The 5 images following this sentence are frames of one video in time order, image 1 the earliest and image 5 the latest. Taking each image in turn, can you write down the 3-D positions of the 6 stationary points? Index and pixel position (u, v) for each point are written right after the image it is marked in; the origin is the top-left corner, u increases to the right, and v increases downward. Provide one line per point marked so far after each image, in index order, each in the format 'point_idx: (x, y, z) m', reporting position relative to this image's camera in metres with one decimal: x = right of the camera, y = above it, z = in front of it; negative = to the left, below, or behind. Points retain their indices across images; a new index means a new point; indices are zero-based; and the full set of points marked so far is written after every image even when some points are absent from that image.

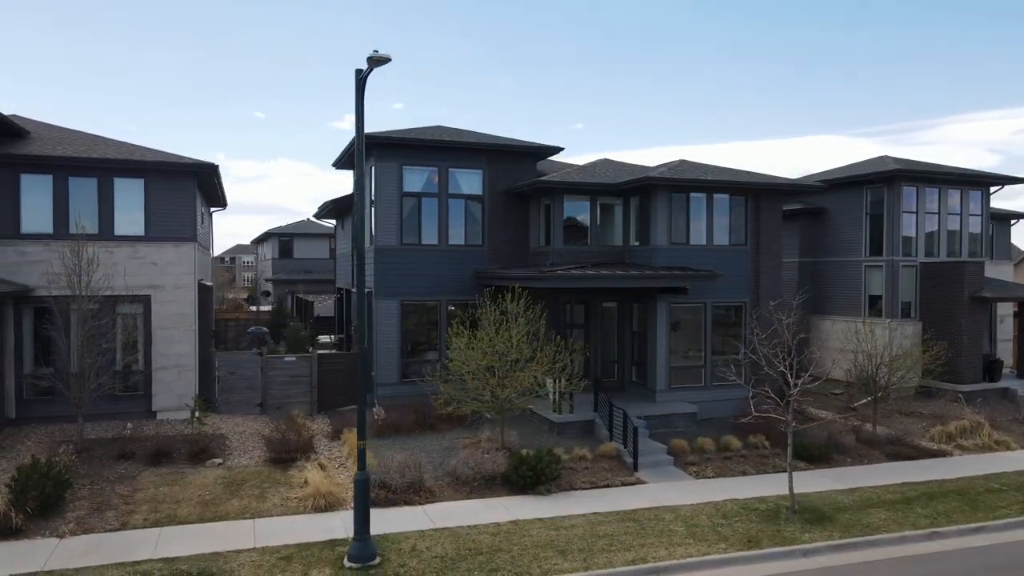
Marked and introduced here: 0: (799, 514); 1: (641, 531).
0: (+4.8, -3.8, +11.5) m
1: (+2.0, -3.8, +10.7) m
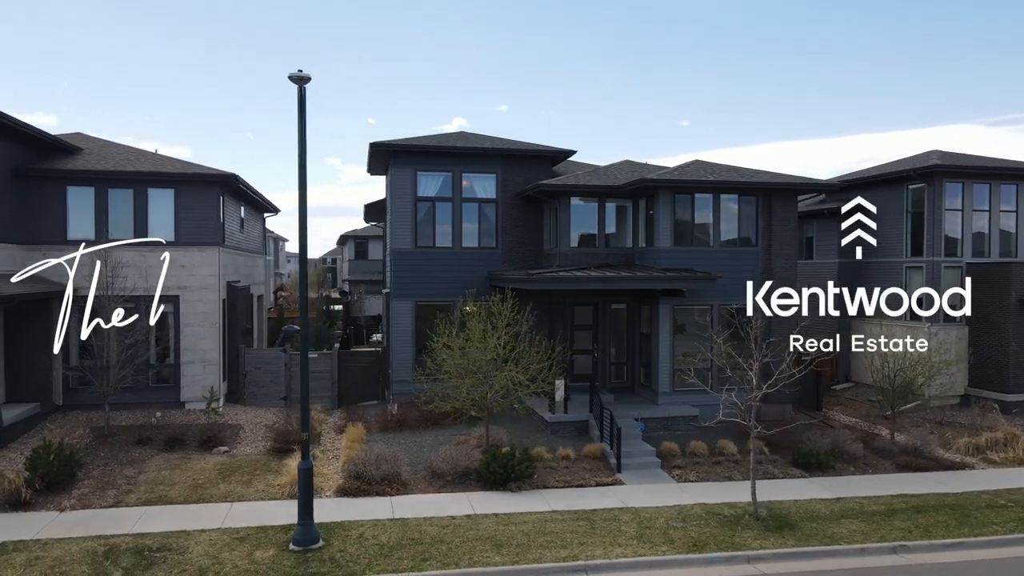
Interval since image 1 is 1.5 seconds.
0: (+4.1, -3.9, +11.3) m
1: (+1.2, -3.8, +10.9) m
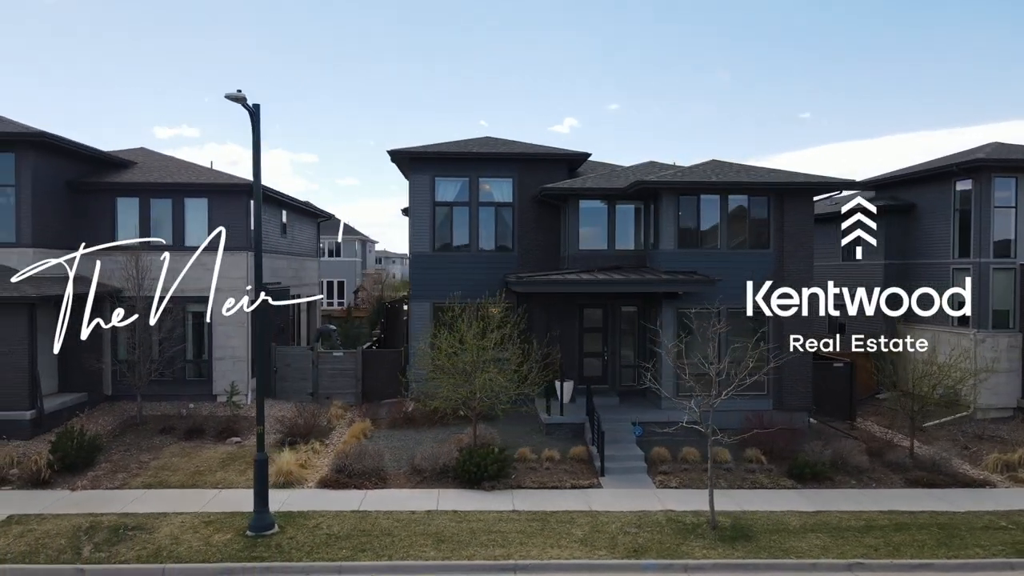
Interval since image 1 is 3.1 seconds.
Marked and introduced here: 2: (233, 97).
0: (+3.3, -3.9, +11.1) m
1: (+0.4, -3.9, +11.0) m
2: (-3.9, +2.7, +9.5) m
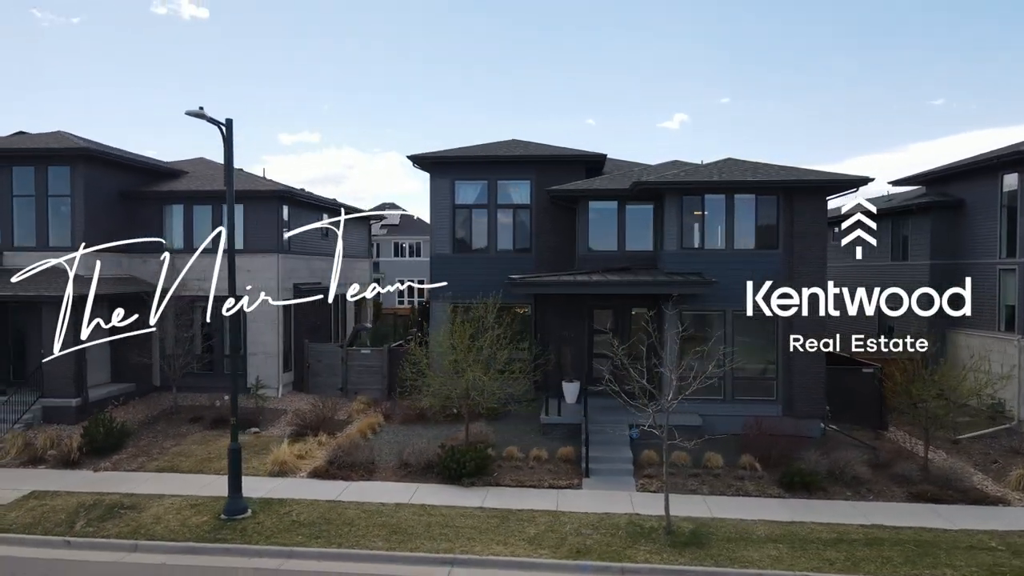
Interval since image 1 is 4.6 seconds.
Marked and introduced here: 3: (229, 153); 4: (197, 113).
0: (+2.5, -4.0, +11.0) m
1: (-0.3, -4.0, +11.4) m
2: (-4.8, +2.6, +10.4) m
3: (-4.6, +2.2, +11.2) m
4: (-4.7, +2.6, +10.3) m
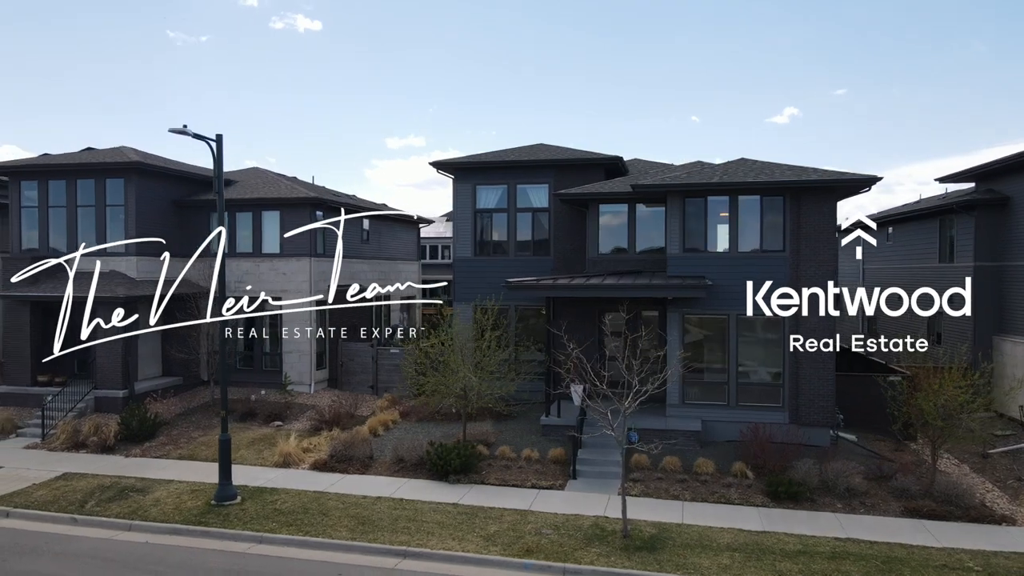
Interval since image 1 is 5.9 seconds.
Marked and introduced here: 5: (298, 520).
0: (+1.9, -4.1, +11.1) m
1: (-1.0, -4.1, +11.8) m
2: (-5.5, +2.5, +11.4) m
3: (-5.2, +2.1, +12.2) m
4: (-5.4, +2.5, +11.3) m
5: (-3.6, -4.0, +11.8) m
